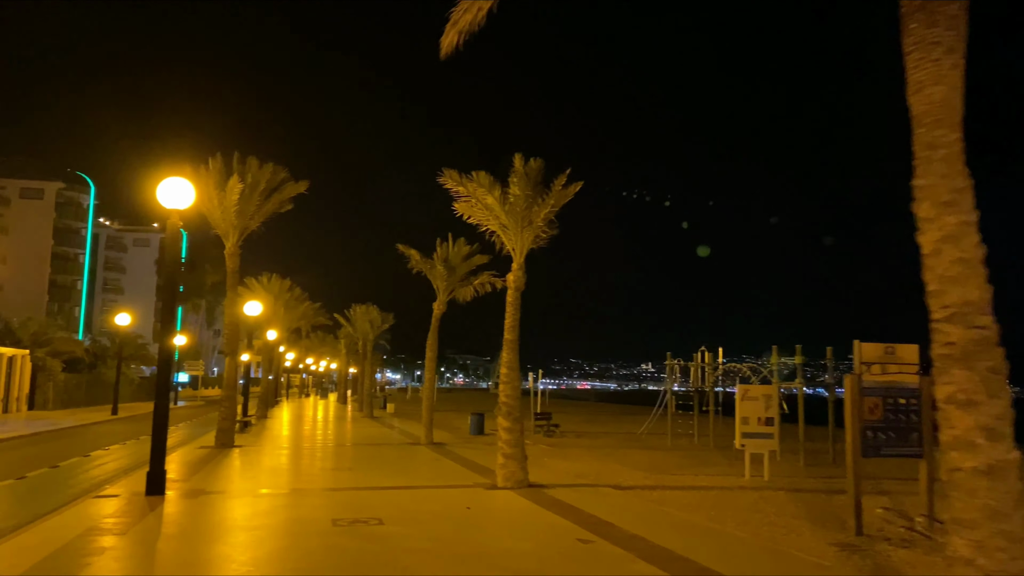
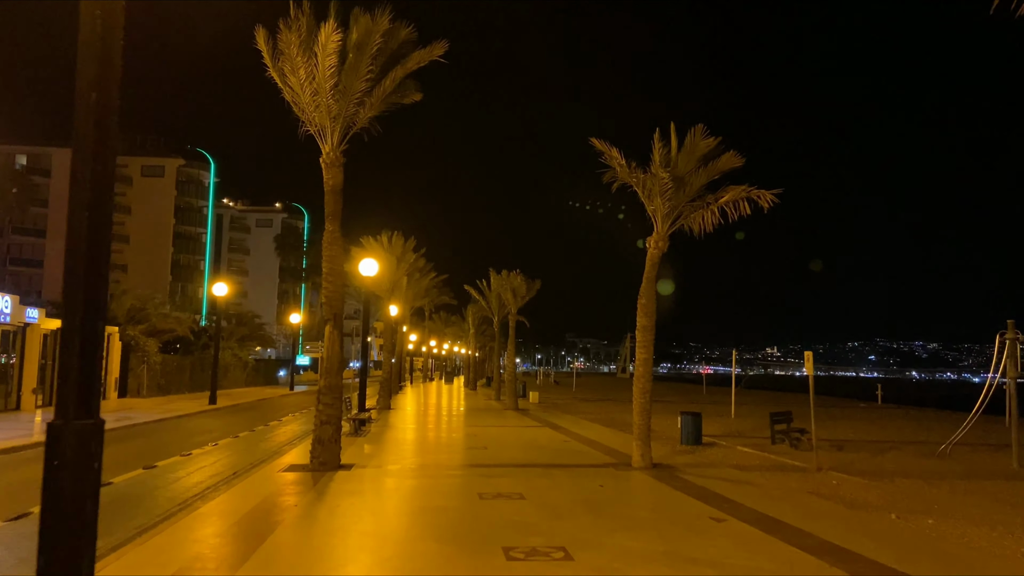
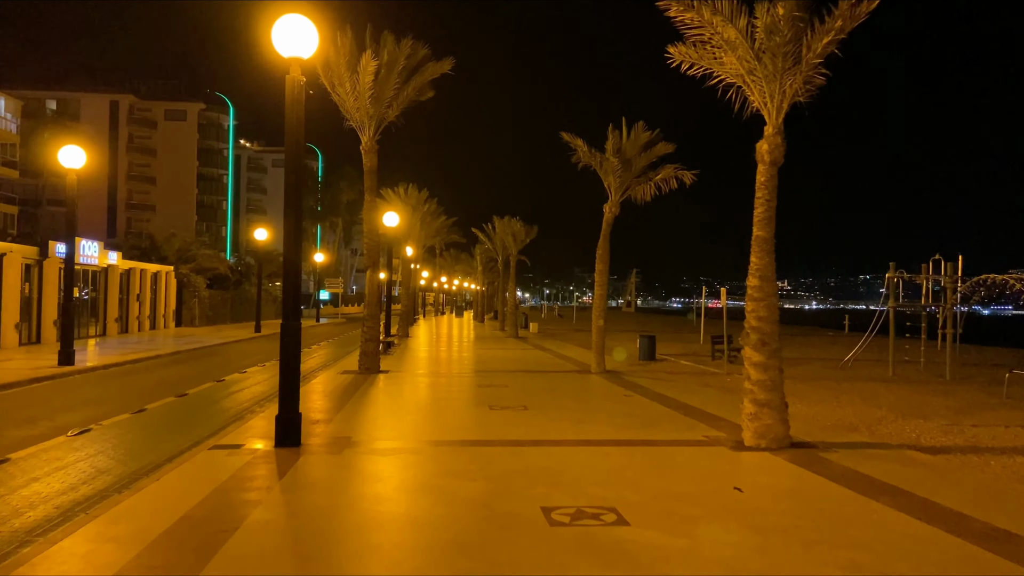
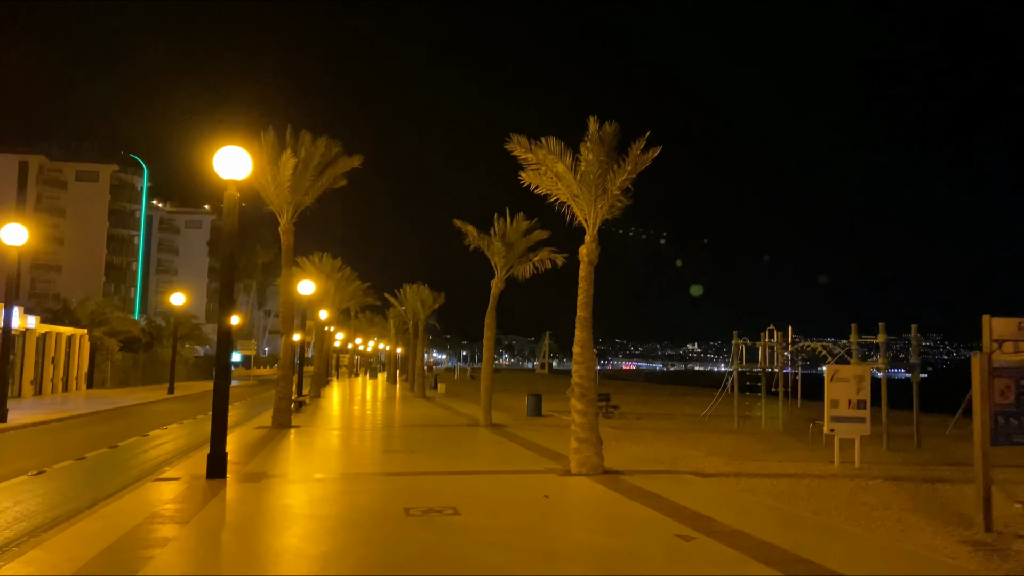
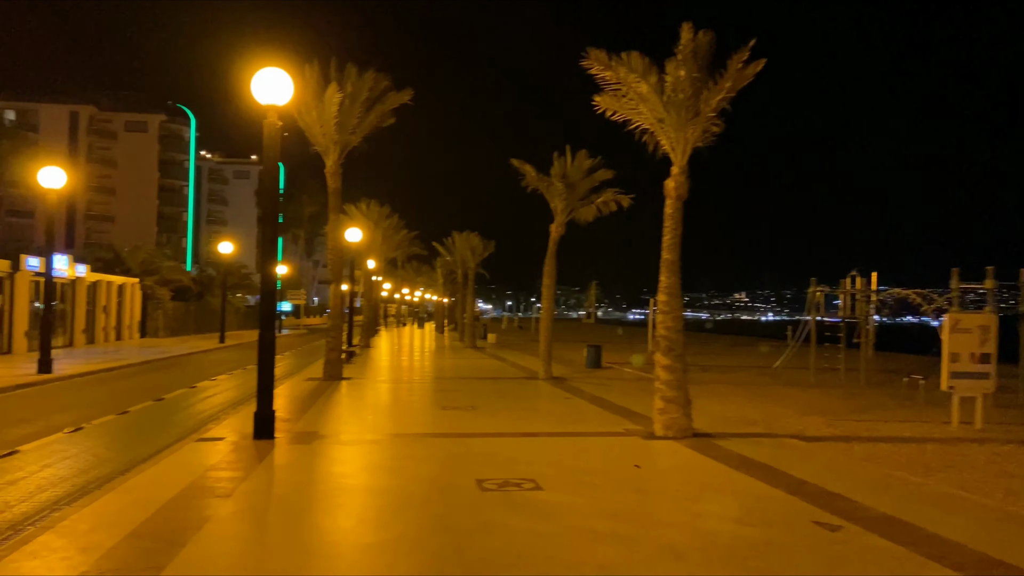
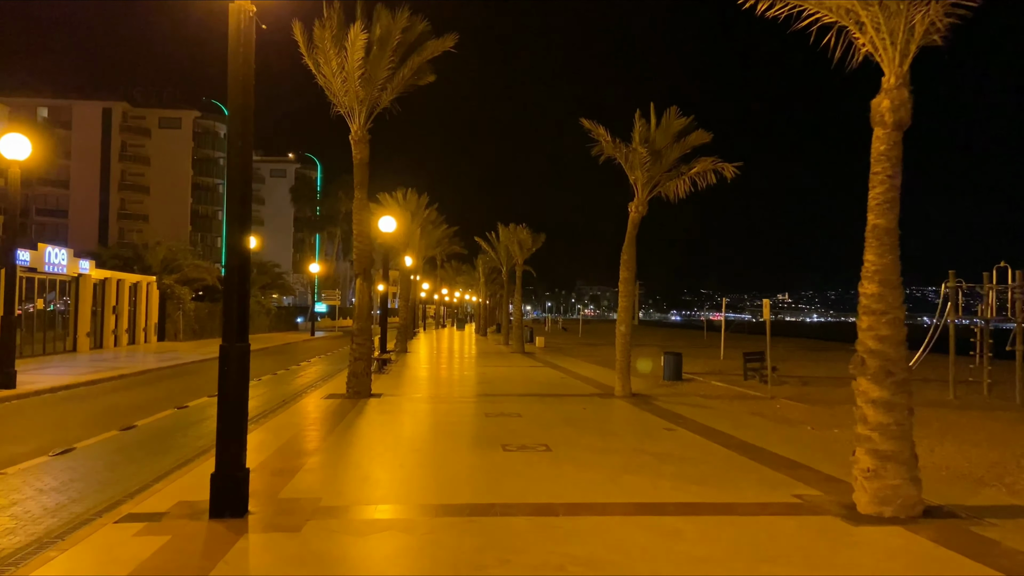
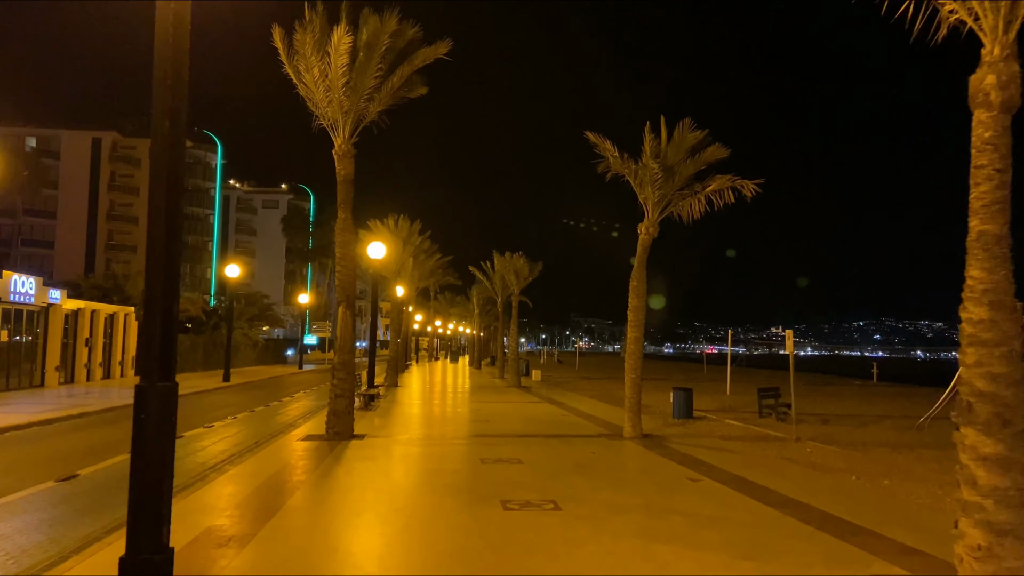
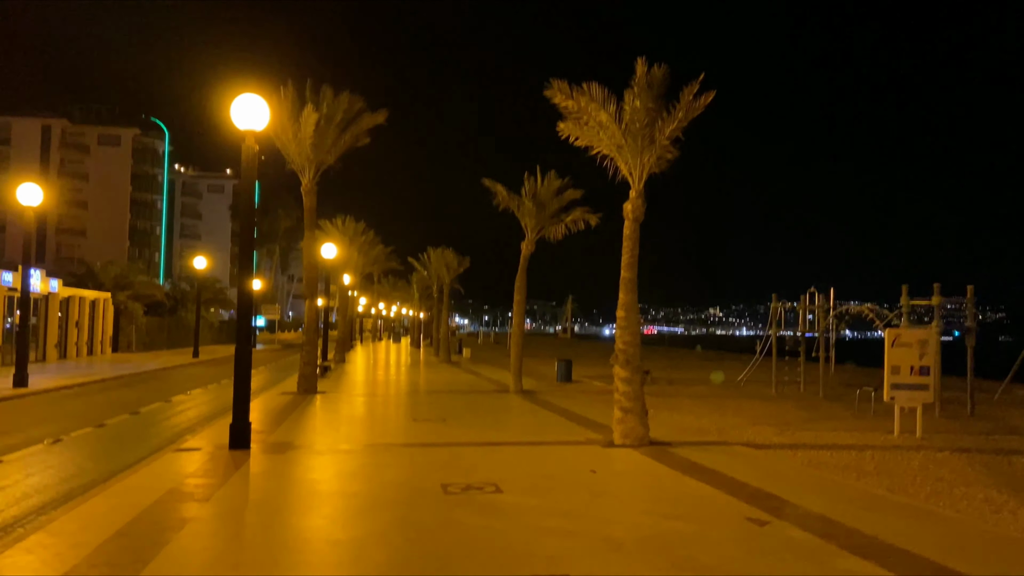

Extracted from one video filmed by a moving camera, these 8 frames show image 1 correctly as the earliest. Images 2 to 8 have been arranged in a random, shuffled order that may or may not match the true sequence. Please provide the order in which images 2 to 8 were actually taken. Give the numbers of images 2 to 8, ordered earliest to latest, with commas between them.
4, 8, 5, 3, 6, 7, 2
